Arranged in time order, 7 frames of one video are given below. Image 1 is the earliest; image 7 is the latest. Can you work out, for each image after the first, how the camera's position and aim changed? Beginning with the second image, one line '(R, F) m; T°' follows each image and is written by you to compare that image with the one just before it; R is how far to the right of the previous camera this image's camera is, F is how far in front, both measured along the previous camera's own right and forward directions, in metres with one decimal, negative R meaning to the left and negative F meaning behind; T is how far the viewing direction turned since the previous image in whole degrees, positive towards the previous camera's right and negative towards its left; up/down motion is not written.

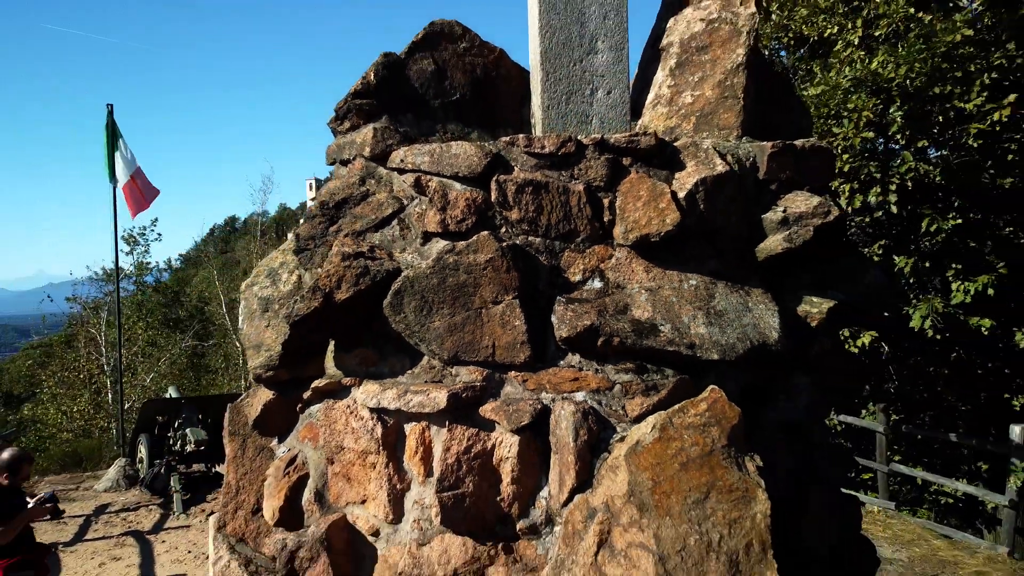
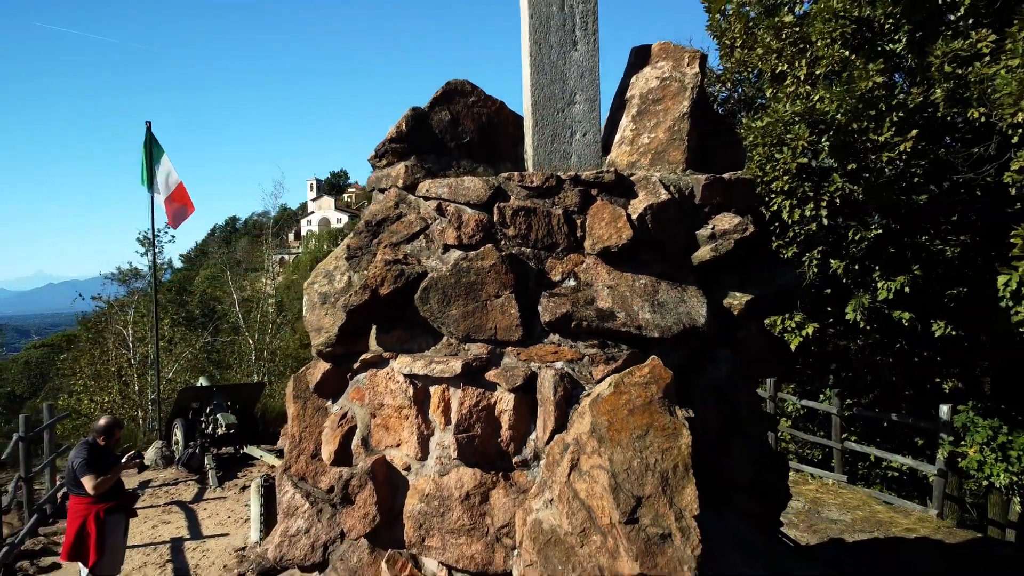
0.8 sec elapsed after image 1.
(0.0, -0.8) m; 0°
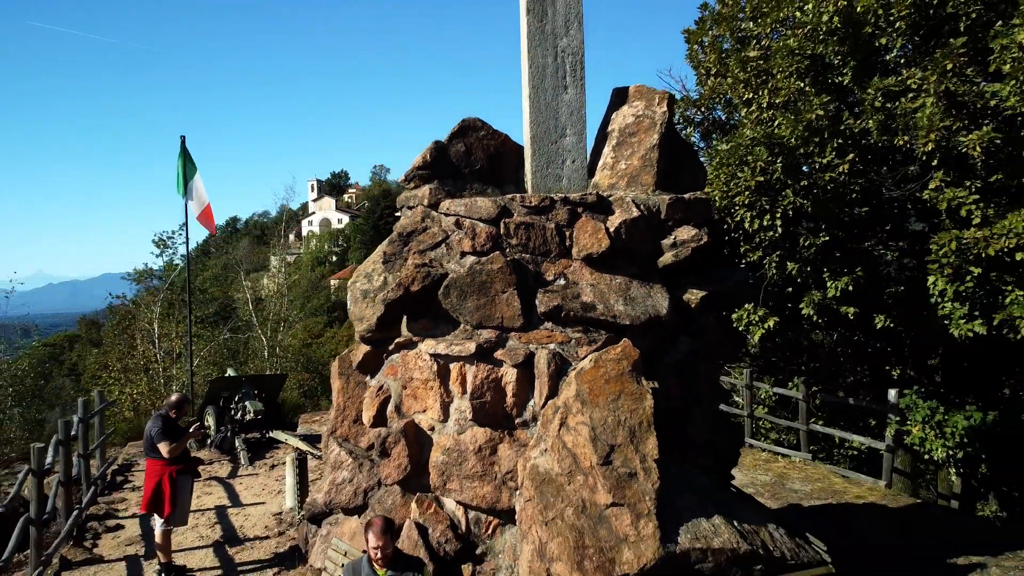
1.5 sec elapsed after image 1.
(0.0, -0.8) m; 0°
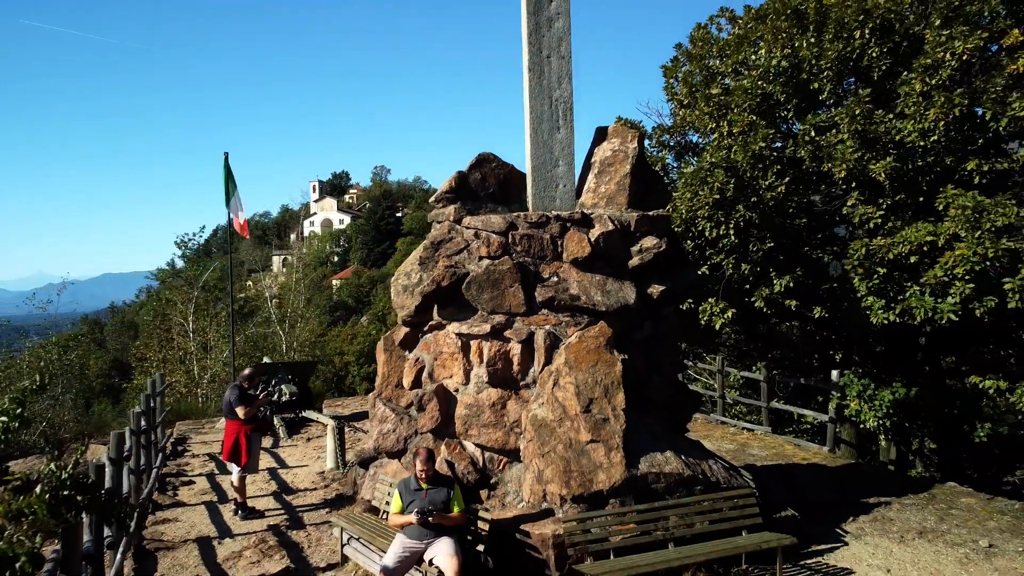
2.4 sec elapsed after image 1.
(0.0, -1.3) m; 0°
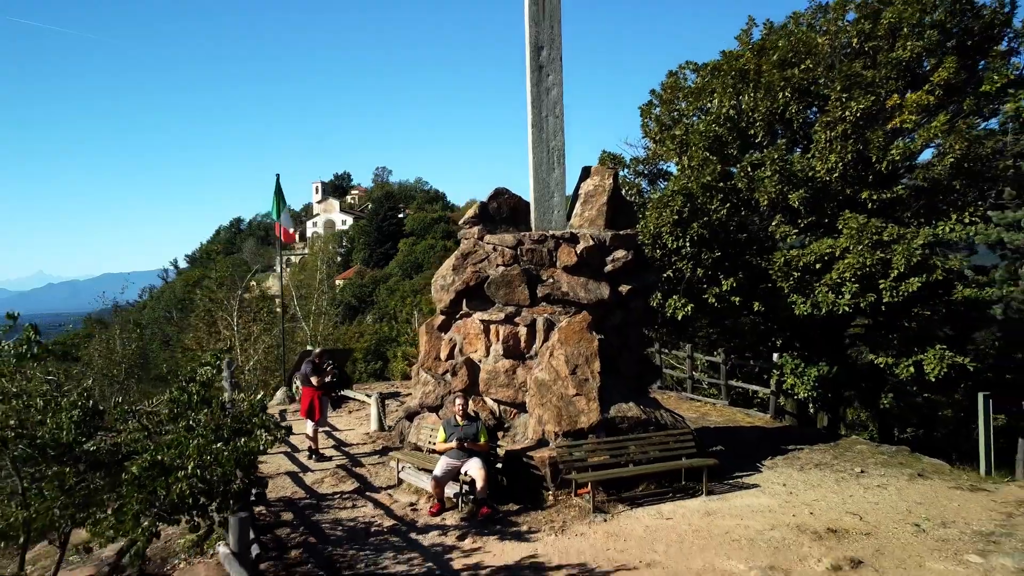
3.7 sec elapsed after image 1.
(0.0, -2.0) m; 0°
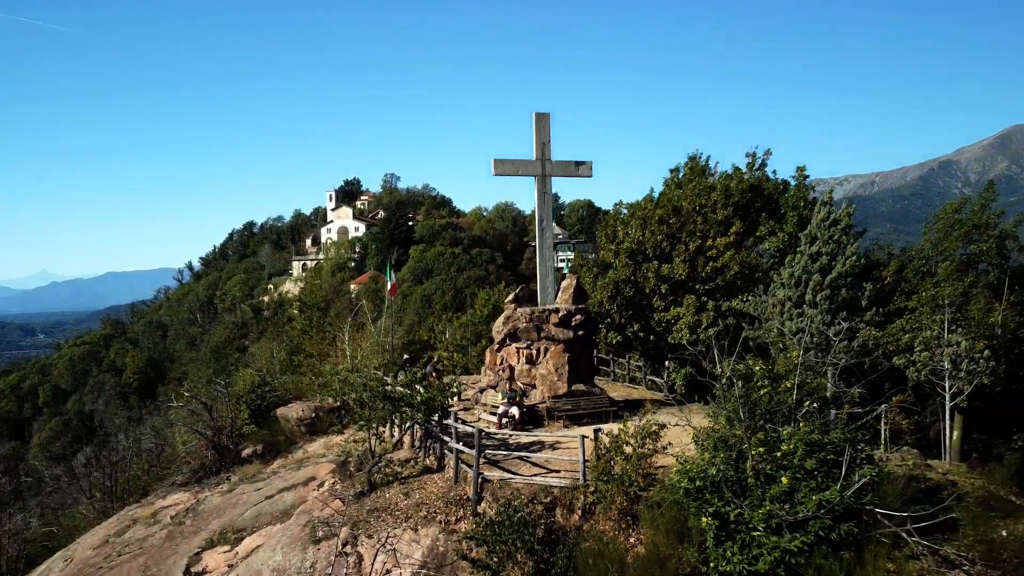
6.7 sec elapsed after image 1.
(-0.2, -8.9) m; 0°
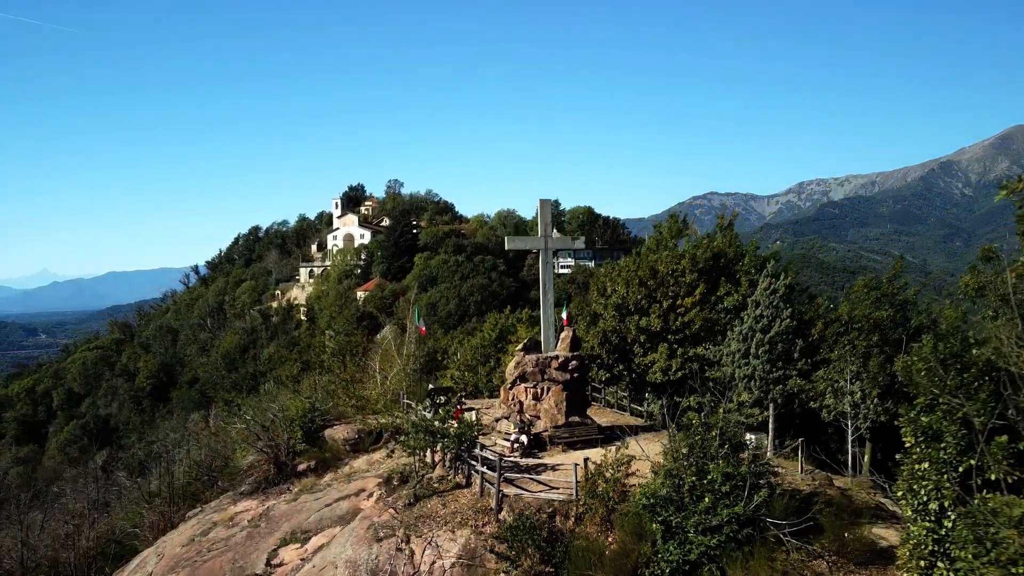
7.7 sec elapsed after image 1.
(-0.1, -4.2) m; 0°
